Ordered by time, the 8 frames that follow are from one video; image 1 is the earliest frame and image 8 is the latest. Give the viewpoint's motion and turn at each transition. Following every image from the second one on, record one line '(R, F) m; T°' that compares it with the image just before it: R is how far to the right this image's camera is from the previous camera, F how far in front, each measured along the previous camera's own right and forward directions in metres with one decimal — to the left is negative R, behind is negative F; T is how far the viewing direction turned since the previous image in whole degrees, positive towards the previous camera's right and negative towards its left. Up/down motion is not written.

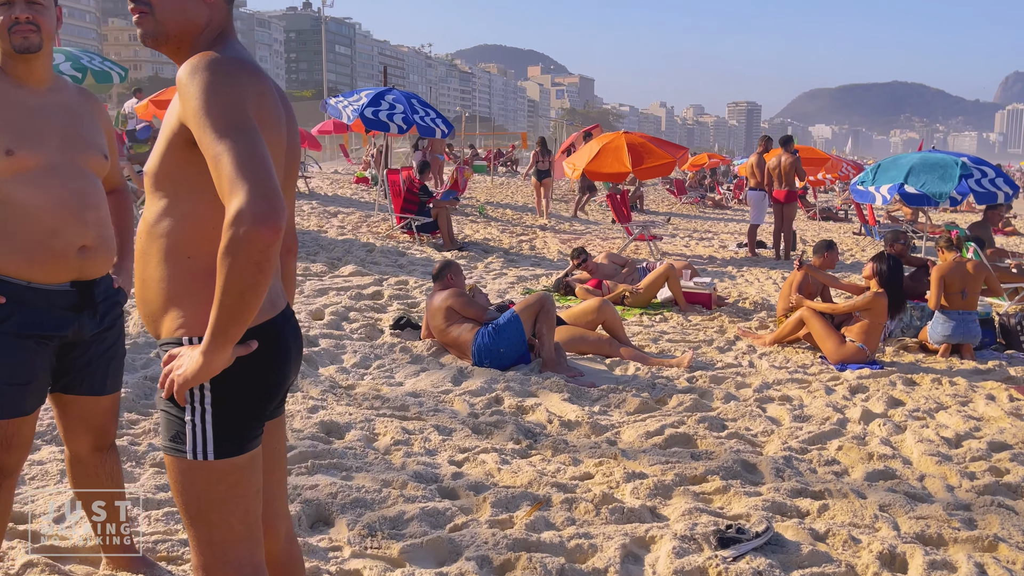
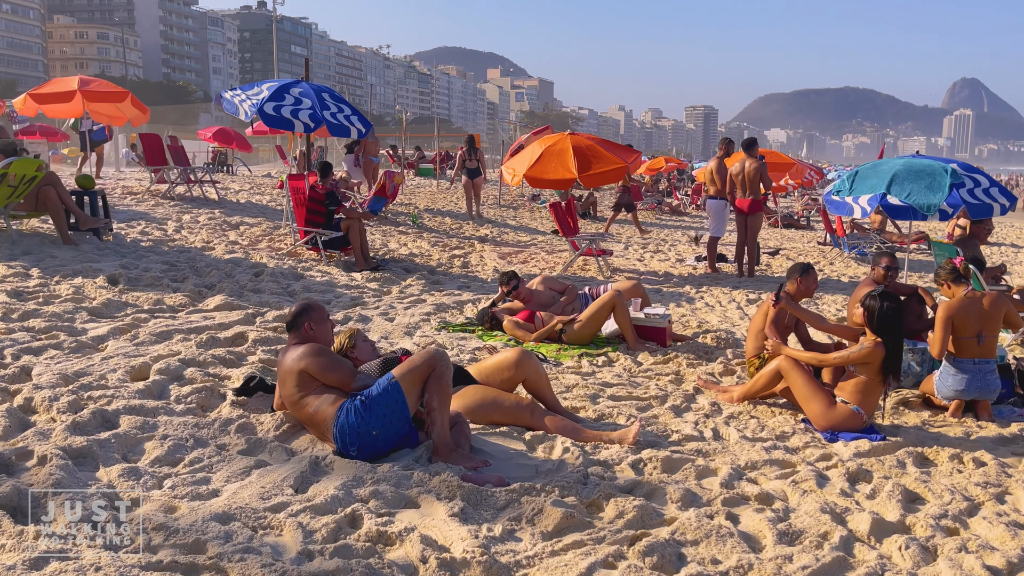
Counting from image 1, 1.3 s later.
(+0.3, +1.2) m; +3°
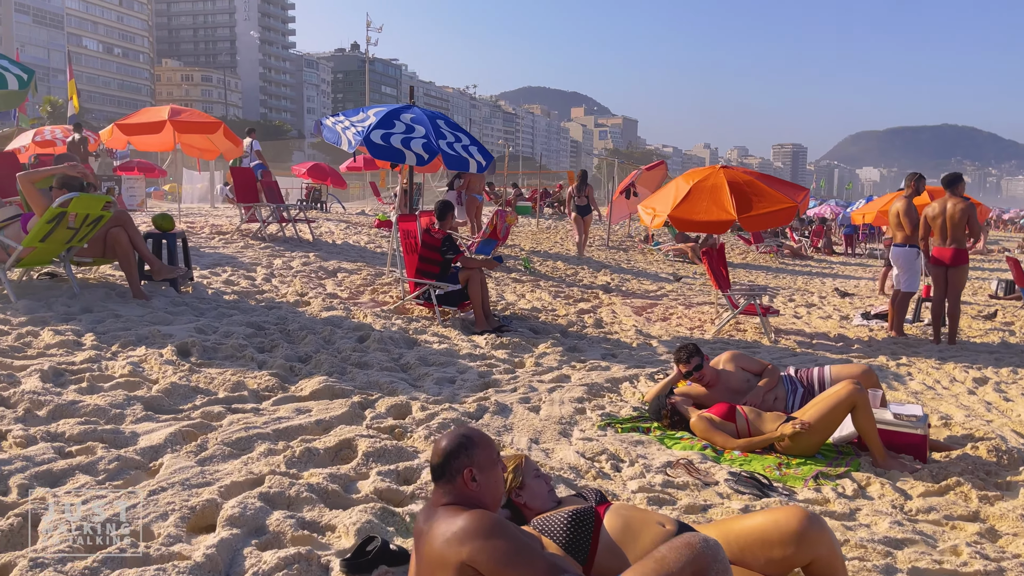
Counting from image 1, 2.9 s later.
(-0.5, +1.3) m; -6°
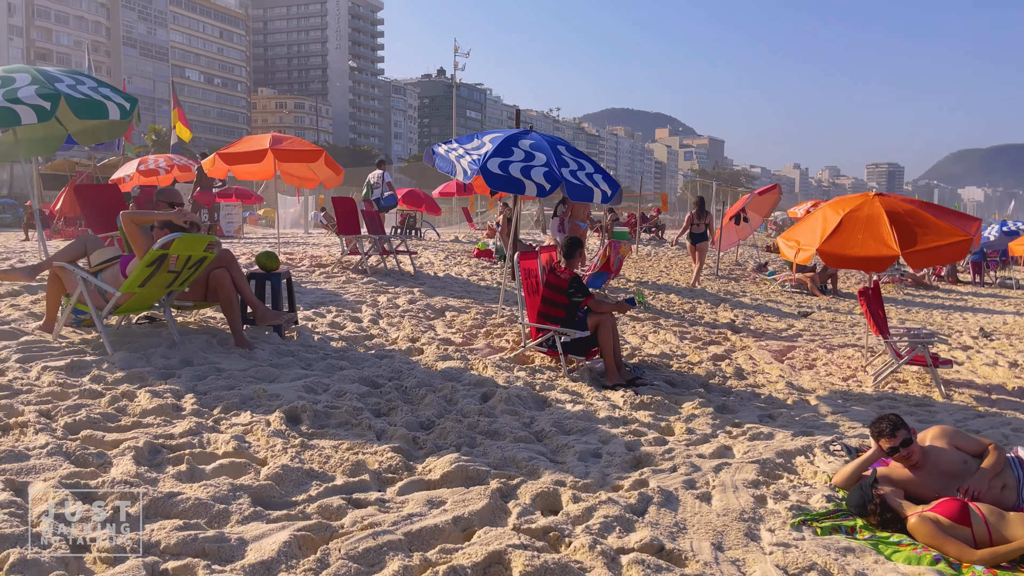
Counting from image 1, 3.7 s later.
(-0.3, +0.6) m; -6°
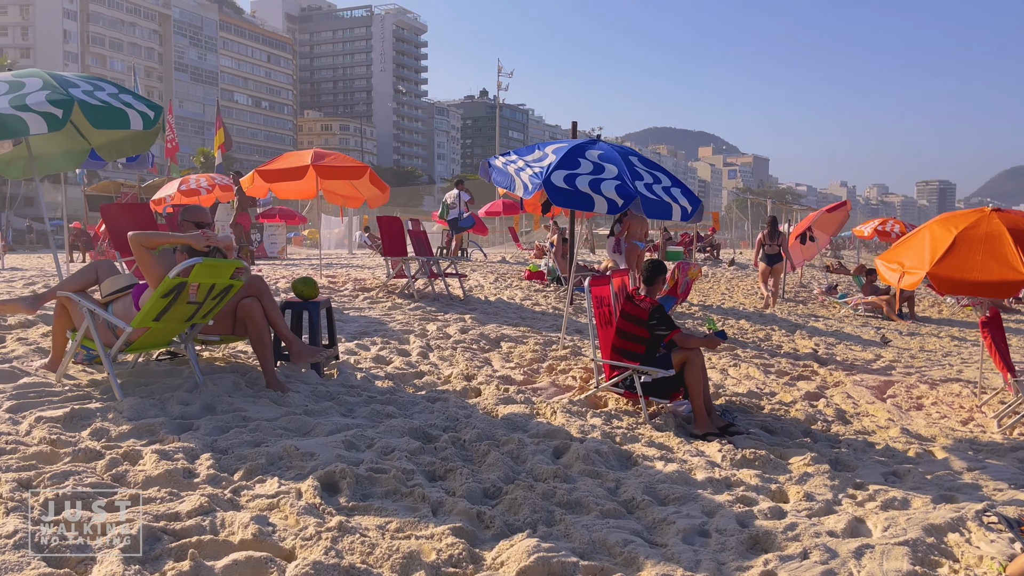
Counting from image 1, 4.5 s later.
(-0.2, +0.7) m; -3°
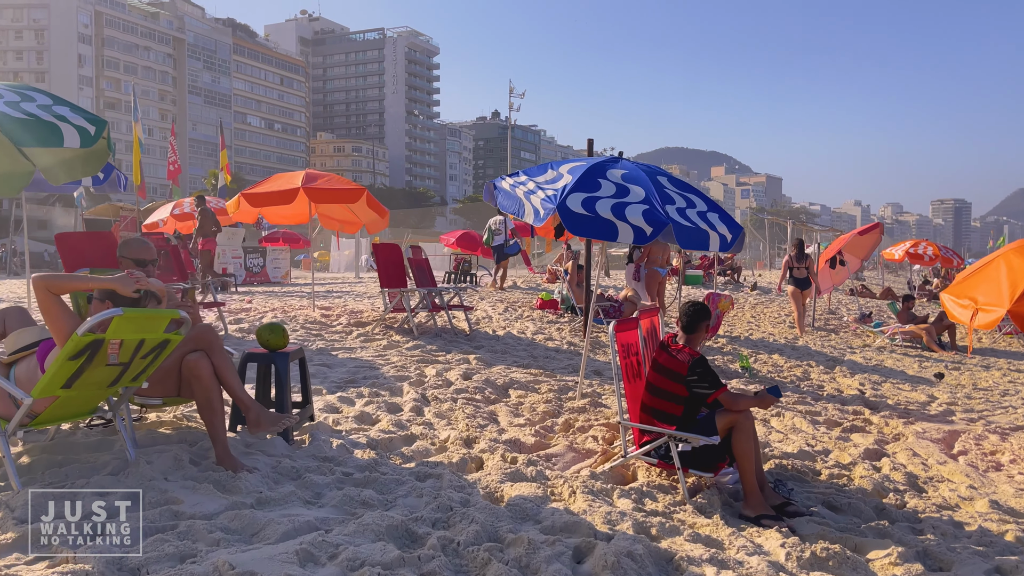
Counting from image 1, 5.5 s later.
(0.0, +0.8) m; -1°
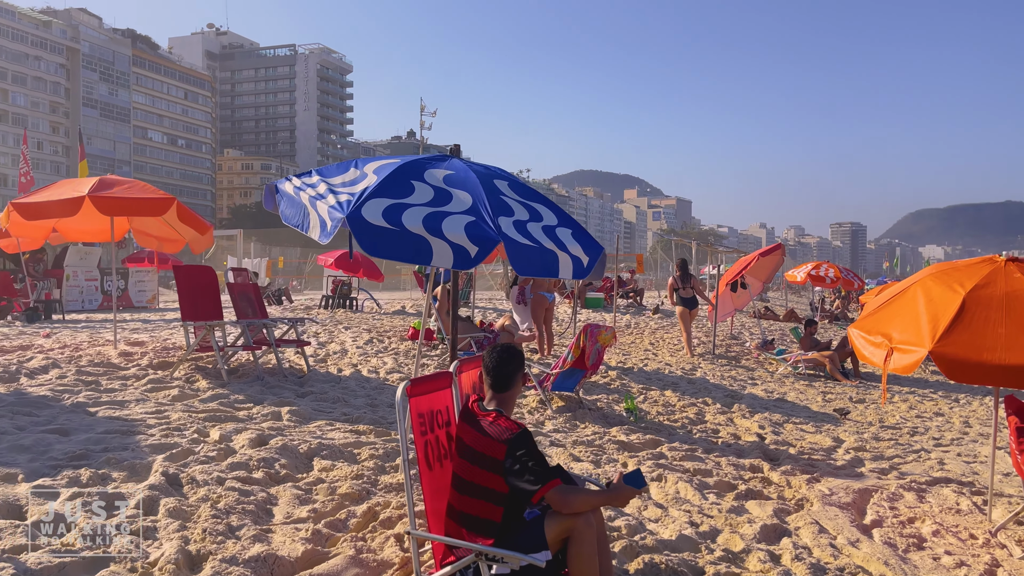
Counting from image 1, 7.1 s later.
(+0.6, +1.1) m; +6°
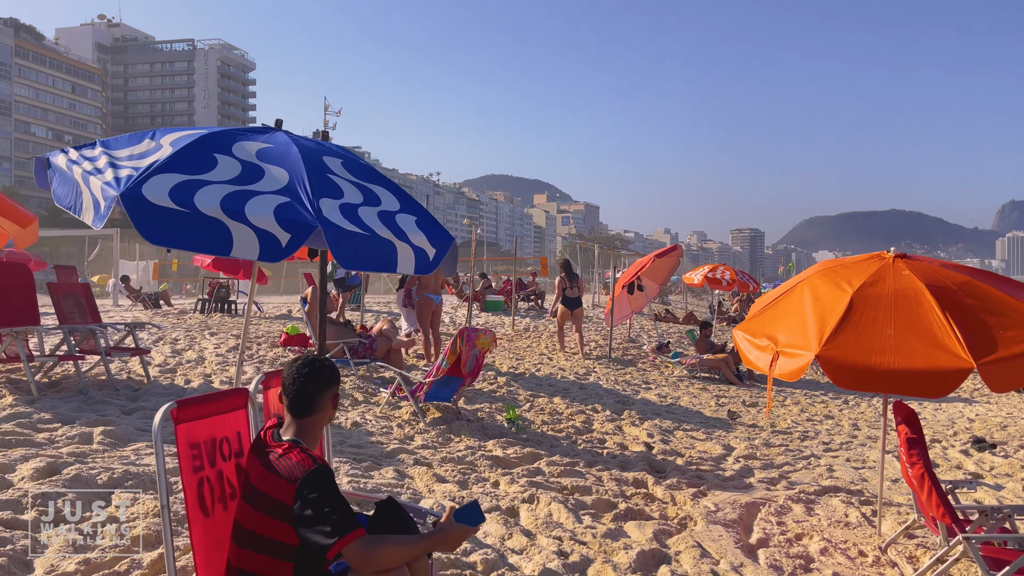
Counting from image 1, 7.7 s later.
(+0.3, +0.5) m; +6°
